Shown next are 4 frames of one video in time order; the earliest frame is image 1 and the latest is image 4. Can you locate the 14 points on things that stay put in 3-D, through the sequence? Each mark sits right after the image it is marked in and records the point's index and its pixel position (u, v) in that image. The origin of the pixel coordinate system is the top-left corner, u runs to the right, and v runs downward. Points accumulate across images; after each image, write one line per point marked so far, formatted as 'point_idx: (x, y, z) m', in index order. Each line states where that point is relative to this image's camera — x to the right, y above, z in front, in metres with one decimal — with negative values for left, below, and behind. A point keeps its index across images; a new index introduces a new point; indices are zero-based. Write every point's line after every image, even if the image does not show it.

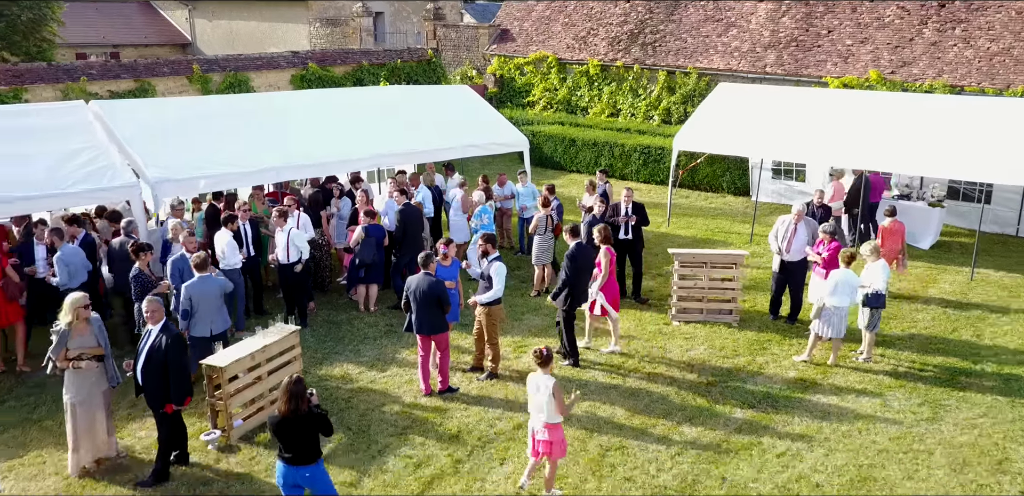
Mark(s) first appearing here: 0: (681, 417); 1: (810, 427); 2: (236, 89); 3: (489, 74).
0: (+0.9, -0.9, +5.6) m
1: (+1.5, -0.9, +5.5) m
2: (-3.8, +2.2, +15.0) m
3: (-0.4, +3.2, +19.8) m
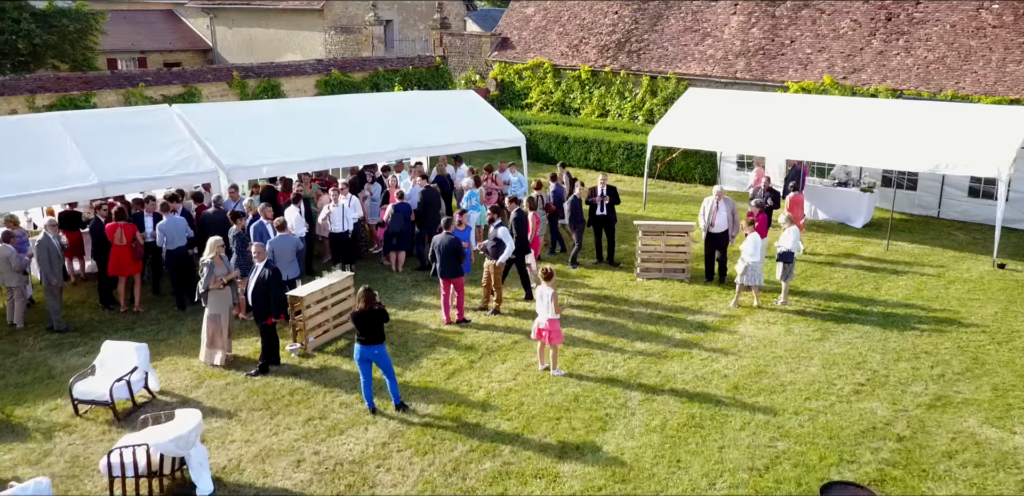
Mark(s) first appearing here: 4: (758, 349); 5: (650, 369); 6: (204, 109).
0: (+0.9, -0.6, +7.7) m
1: (+1.5, -0.6, +7.6) m
2: (-3.8, +2.4, +17.1) m
3: (-0.4, +3.4, +21.9) m
4: (+1.7, -0.7, +7.5) m
5: (+0.9, -0.8, +6.9) m
6: (-3.0, +1.3, +10.5) m
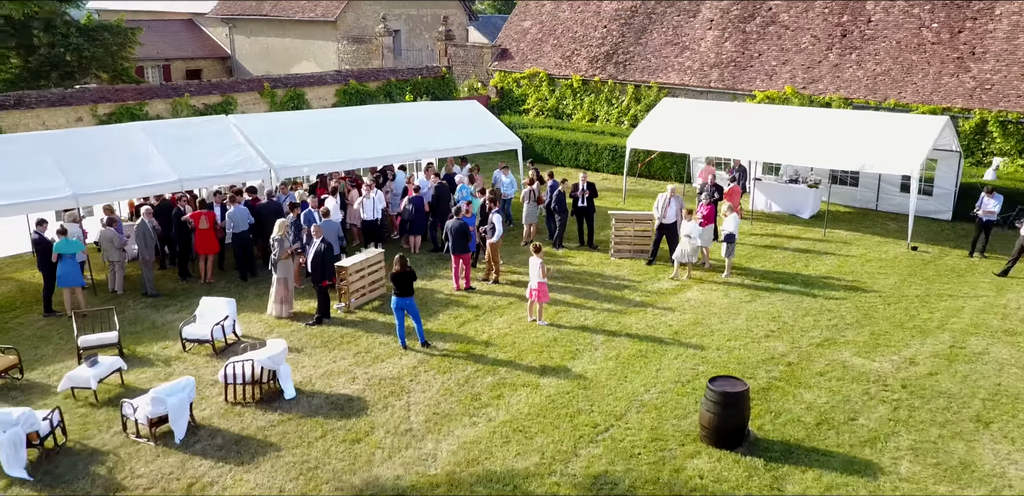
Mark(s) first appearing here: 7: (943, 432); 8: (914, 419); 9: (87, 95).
0: (+0.8, -0.5, +9.8) m
1: (+1.5, -0.5, +9.8) m
2: (-3.8, +2.6, +19.3) m
3: (-0.4, +3.6, +24.1) m
4: (+1.7, -0.5, +9.6) m
5: (+0.8, -0.6, +9.1) m
6: (-3.0, +1.5, +12.7) m
7: (+2.6, -1.1, +6.6) m
8: (+2.5, -1.1, +6.8) m
9: (-6.2, +2.2, +16.0) m
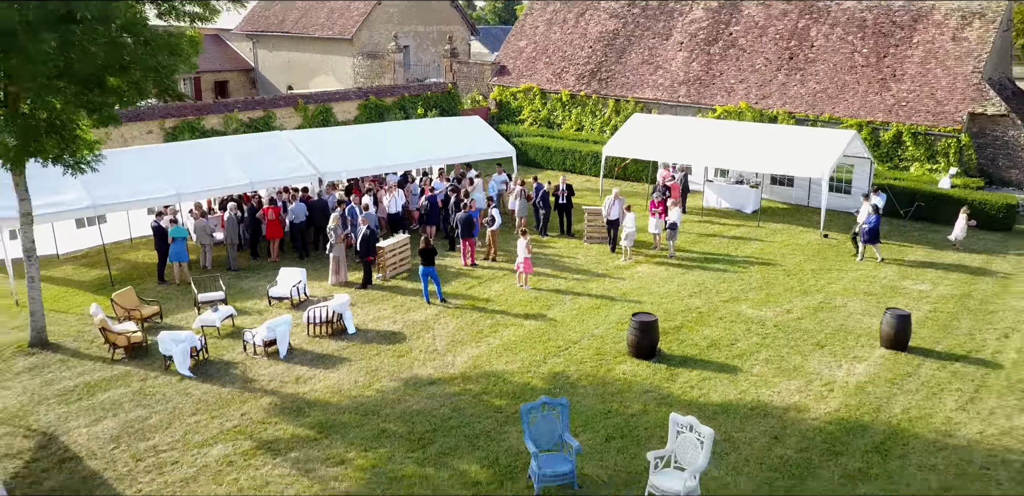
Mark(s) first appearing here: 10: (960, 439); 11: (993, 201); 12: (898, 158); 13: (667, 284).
0: (+0.8, -0.3, +13.2) m
1: (+1.4, -0.3, +13.1) m
2: (-3.9, +2.8, +22.6) m
3: (-0.5, +3.7, +27.4) m
4: (+1.6, -0.3, +13.0) m
5: (+0.8, -0.4, +12.4) m
6: (-3.1, +1.7, +16.0) m
7: (+2.5, -0.9, +9.9) m
8: (+2.5, -0.9, +10.1) m
9: (-6.3, +2.4, +19.3) m
10: (+3.3, -1.4, +7.9) m
11: (+7.3, +0.8, +16.4) m
12: (+6.9, +1.6, +19.6) m
13: (+1.8, -0.4, +12.6) m
